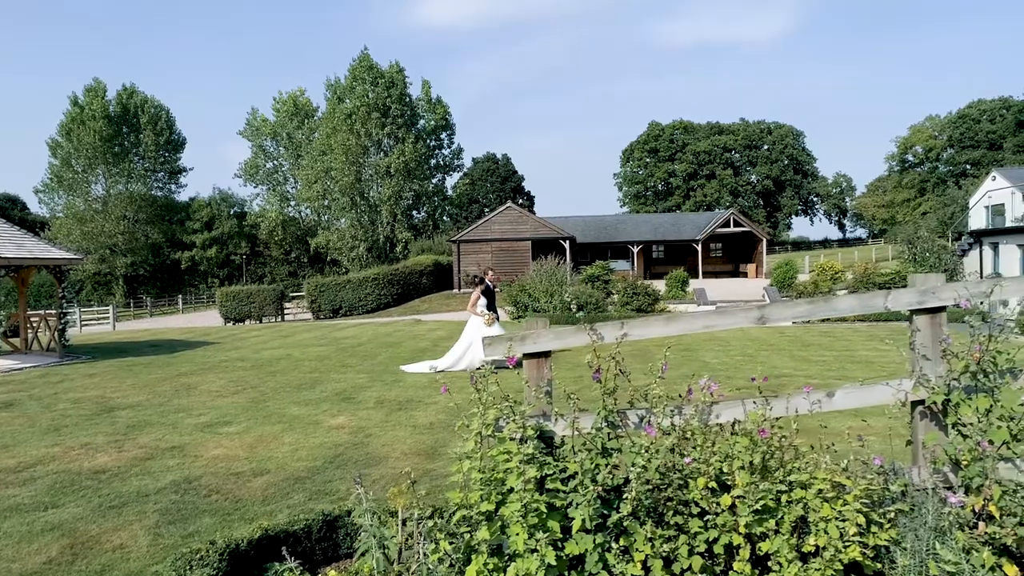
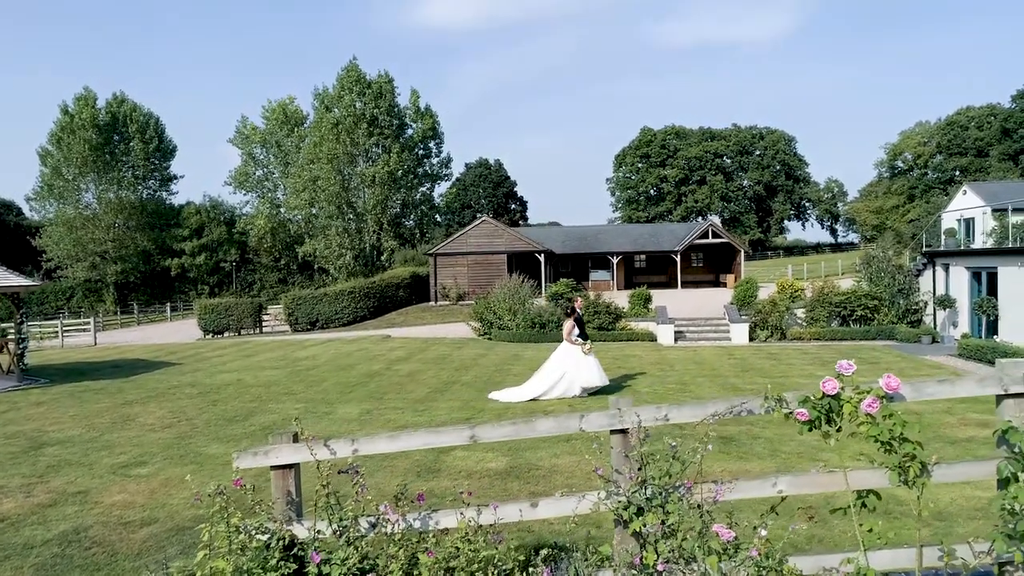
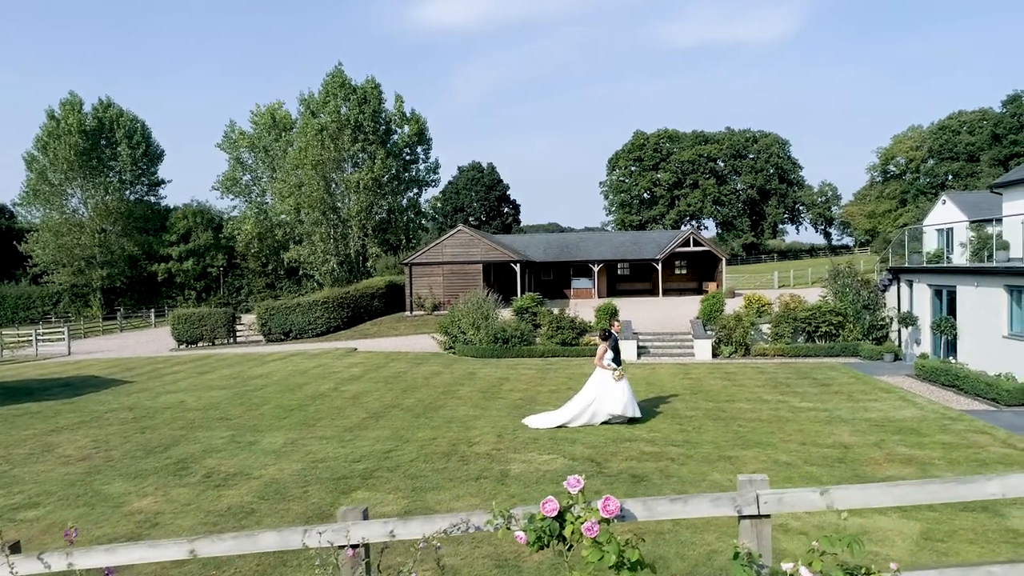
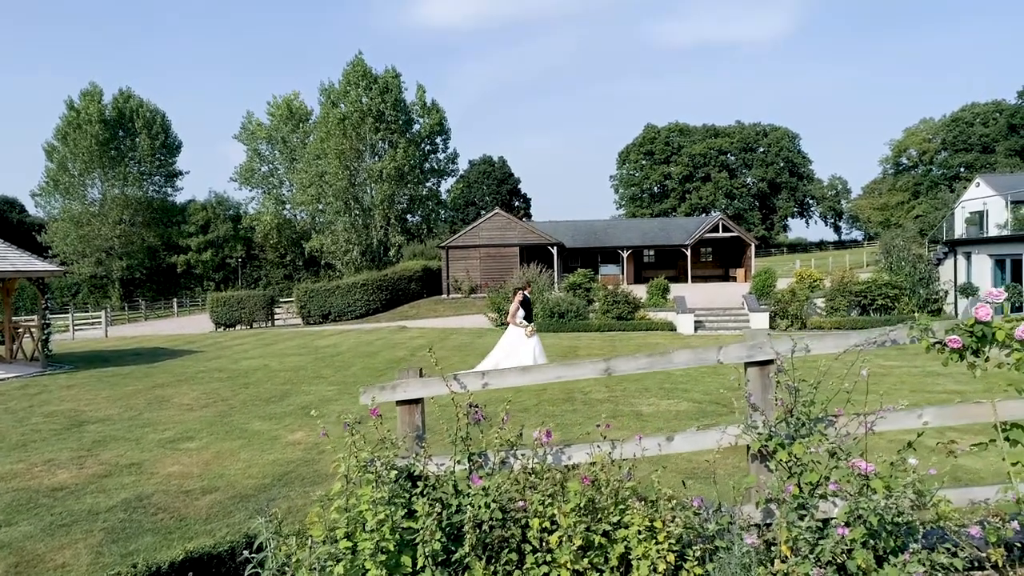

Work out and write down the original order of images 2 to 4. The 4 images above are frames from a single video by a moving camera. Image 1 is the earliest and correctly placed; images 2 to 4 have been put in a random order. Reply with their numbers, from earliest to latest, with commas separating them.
4, 2, 3
